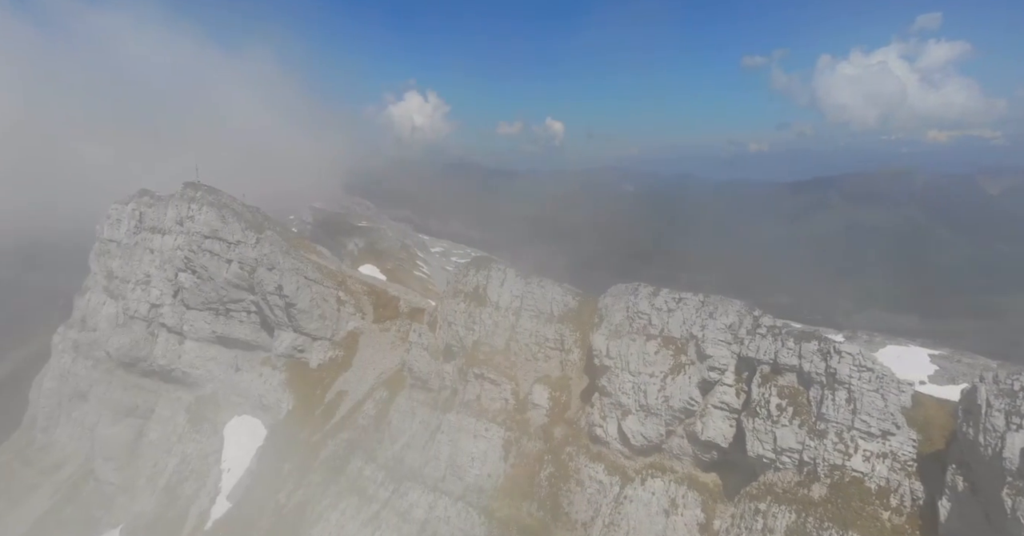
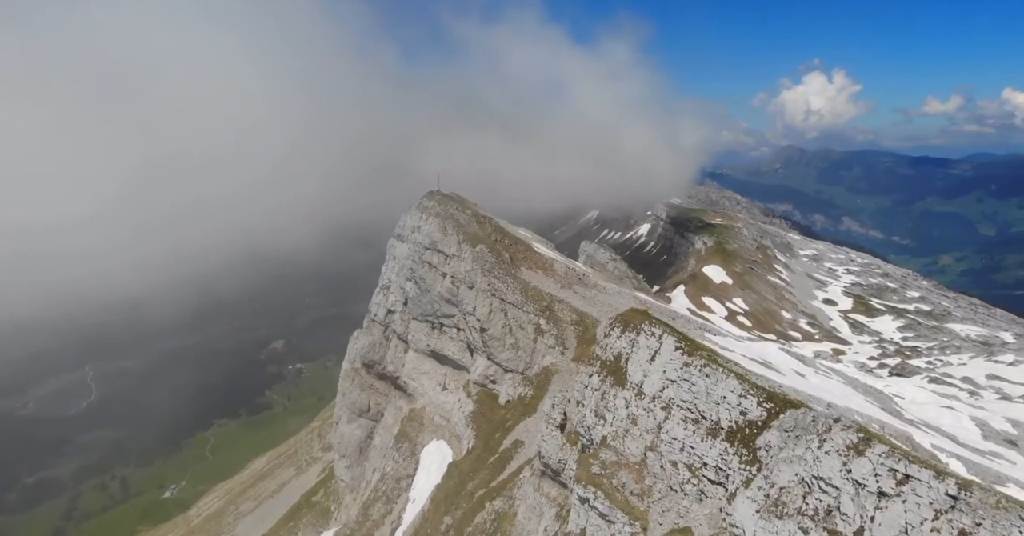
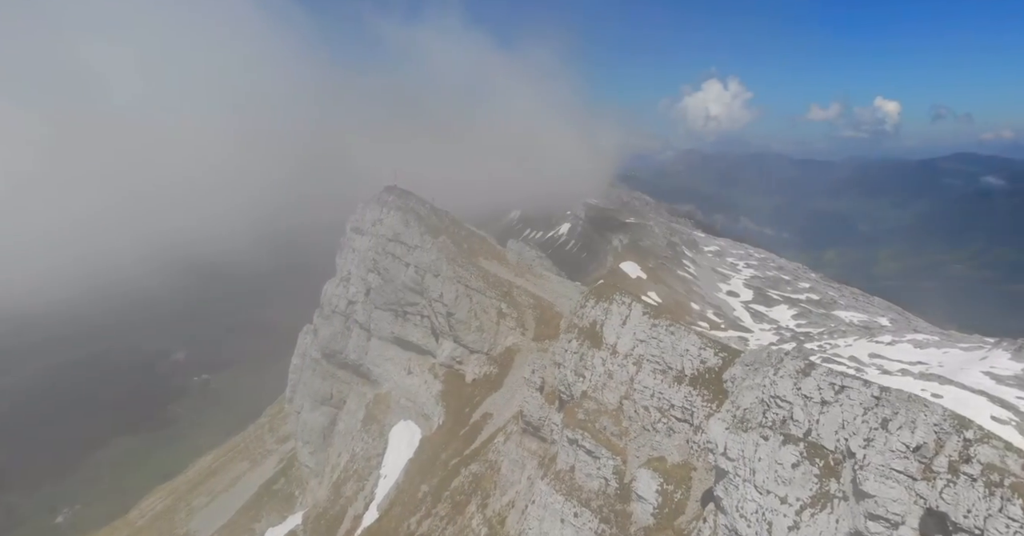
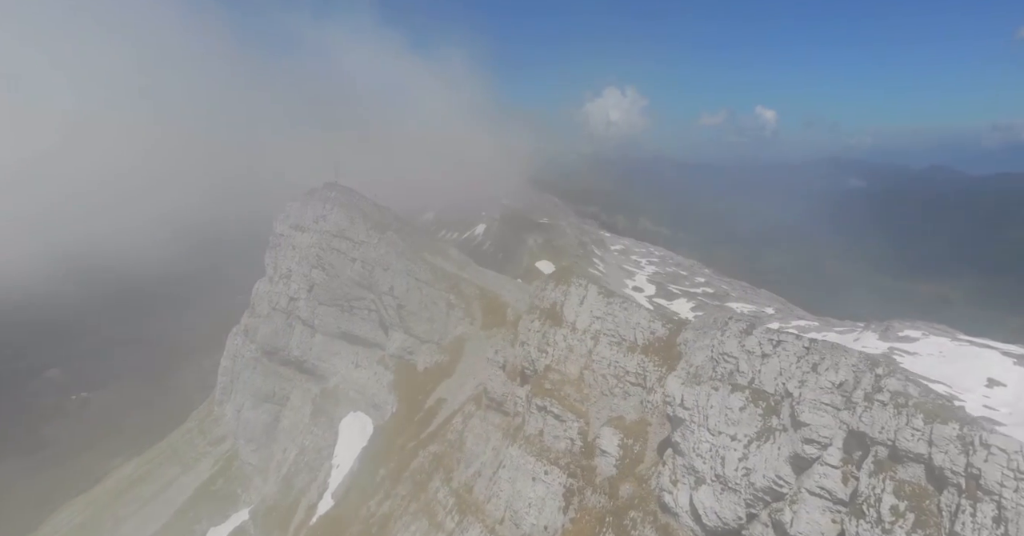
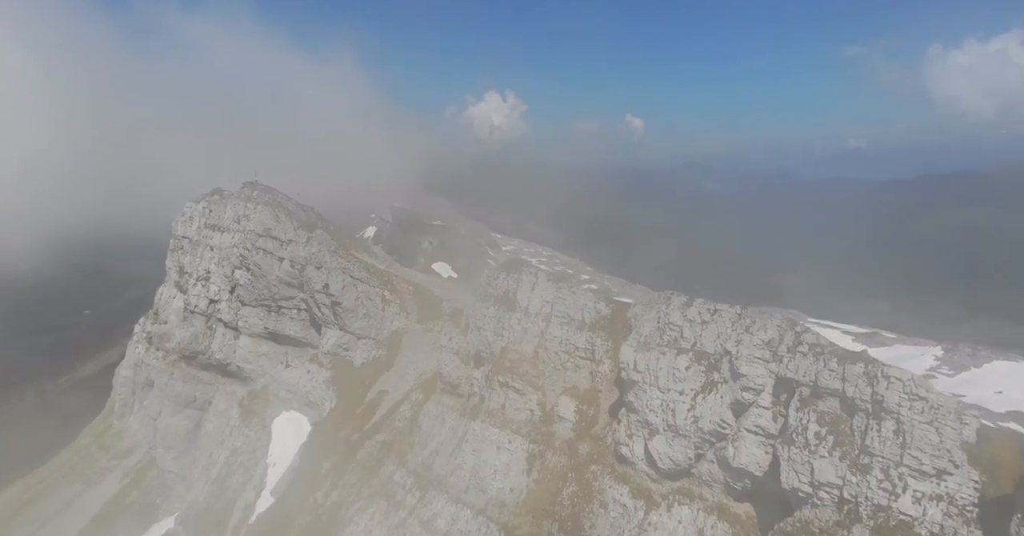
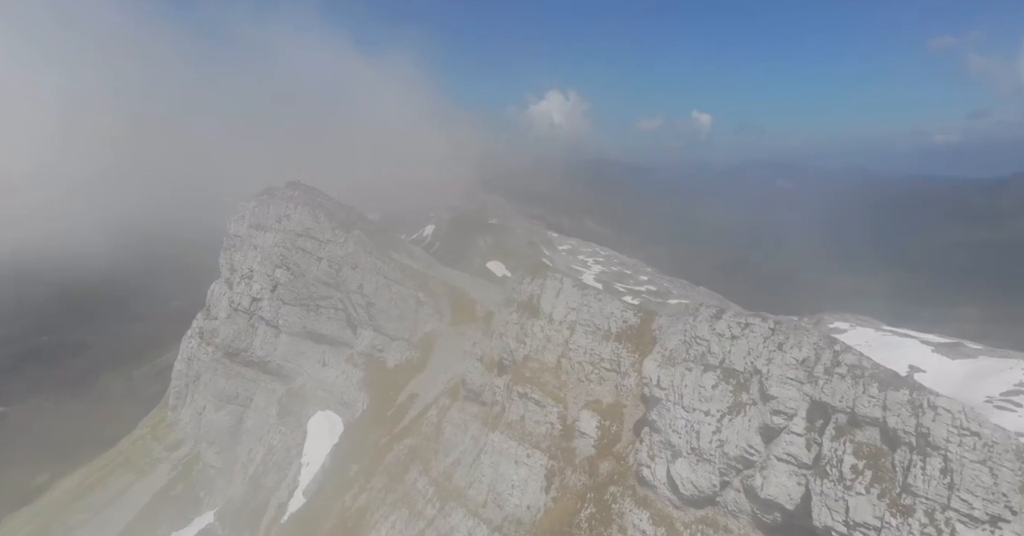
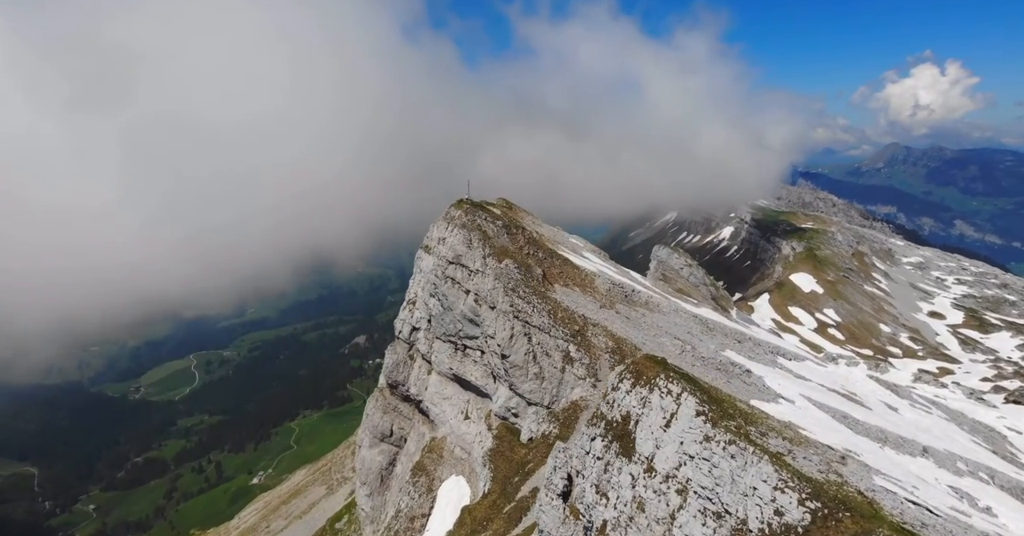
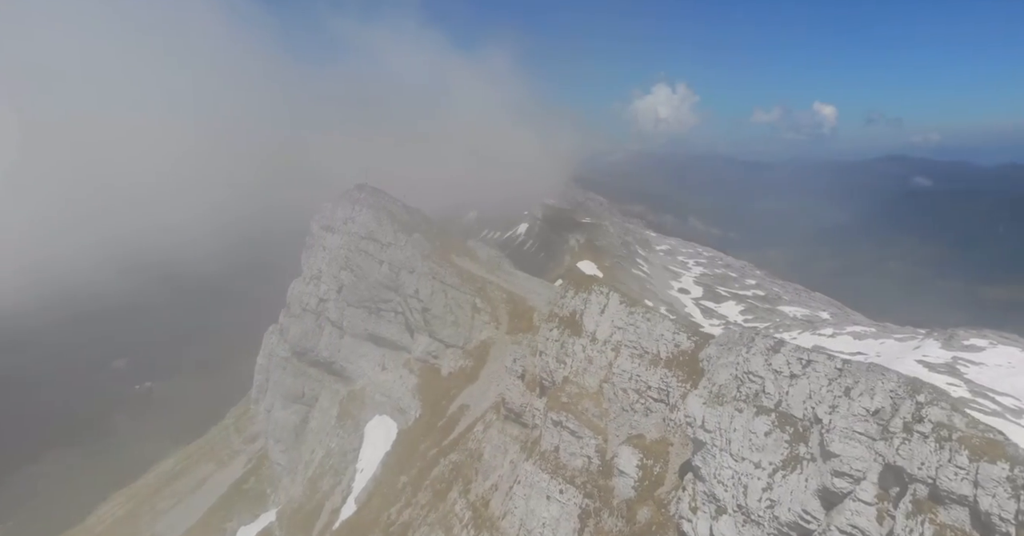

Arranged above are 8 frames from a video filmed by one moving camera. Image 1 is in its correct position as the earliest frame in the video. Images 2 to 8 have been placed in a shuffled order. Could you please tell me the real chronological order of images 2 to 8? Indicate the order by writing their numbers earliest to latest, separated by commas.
5, 6, 4, 8, 3, 2, 7
